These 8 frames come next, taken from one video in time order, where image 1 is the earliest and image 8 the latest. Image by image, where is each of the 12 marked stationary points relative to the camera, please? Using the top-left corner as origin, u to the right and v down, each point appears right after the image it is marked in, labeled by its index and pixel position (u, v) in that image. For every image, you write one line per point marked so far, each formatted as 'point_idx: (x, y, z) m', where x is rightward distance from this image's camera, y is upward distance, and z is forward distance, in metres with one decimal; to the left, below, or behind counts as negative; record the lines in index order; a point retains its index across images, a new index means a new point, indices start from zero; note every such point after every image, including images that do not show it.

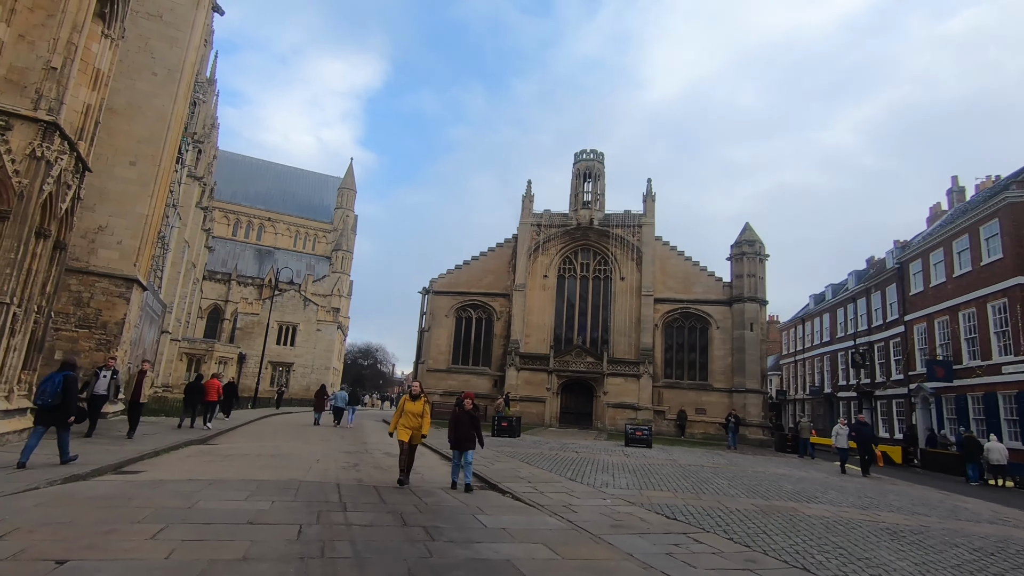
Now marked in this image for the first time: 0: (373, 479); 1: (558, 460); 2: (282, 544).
0: (-2.6, -3.6, +10.3) m
1: (+1.3, -4.7, +14.9) m
2: (-2.1, -2.3, +4.9) m
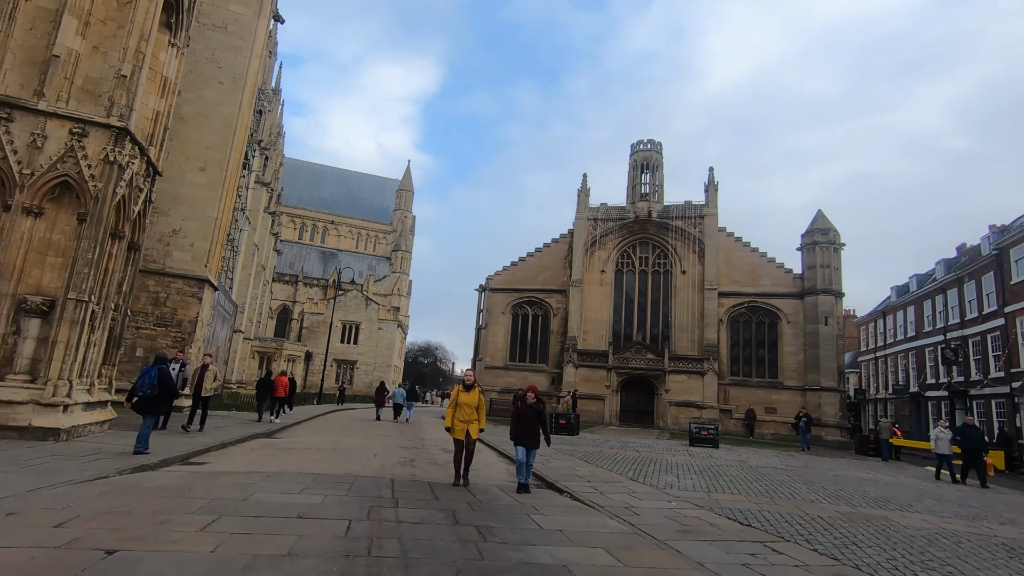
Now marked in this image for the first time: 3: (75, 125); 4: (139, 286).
0: (-1.6, -3.5, +10.1) m
1: (+2.8, -4.5, +14.3) m
2: (-1.6, -2.2, +4.7) m
3: (-8.5, +3.2, +10.5) m
4: (-13.0, 0.0, +18.9) m
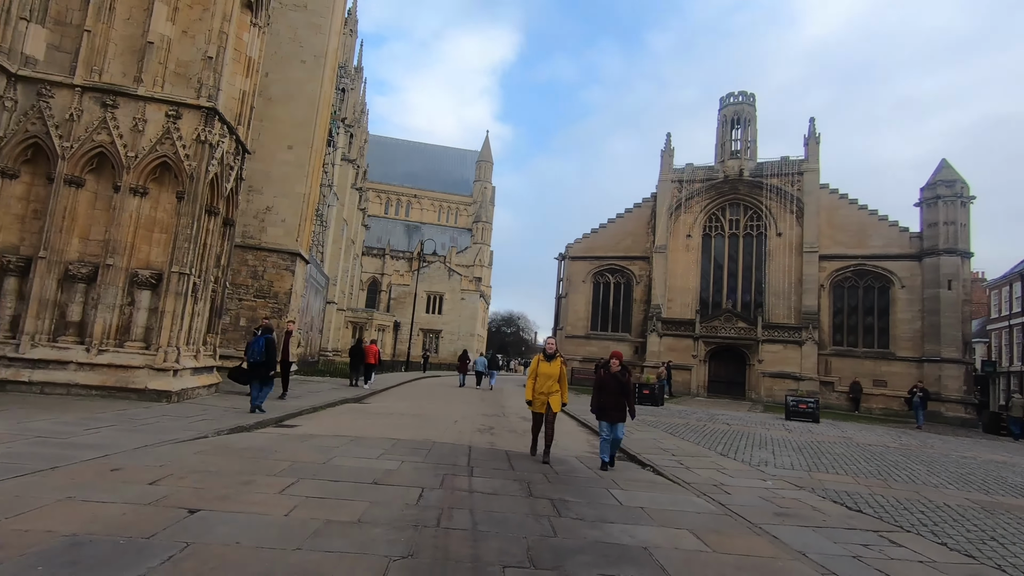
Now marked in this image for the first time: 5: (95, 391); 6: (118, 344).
0: (-0.1, -2.9, +10.0) m
1: (+4.9, -3.6, +13.6) m
2: (-1.0, -1.9, +4.6) m
3: (-7.1, +3.7, +11.1) m
4: (-10.2, +1.0, +20.2) m
5: (-7.8, -1.9, +10.1) m
6: (-7.8, -1.1, +10.6) m
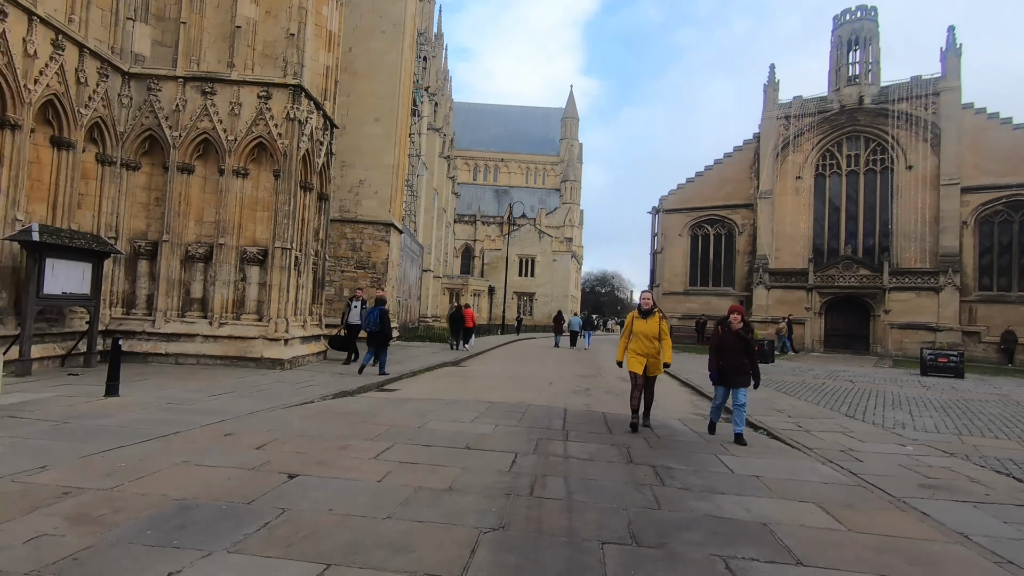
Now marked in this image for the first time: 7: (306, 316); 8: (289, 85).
0: (+1.7, -2.1, +9.7) m
1: (+7.2, -2.3, +12.4) m
2: (-0.2, -1.5, +4.5) m
3: (-5.4, +4.3, +11.6) m
4: (-6.8, +2.1, +21.2) m
5: (-6.0, -1.5, +11.0) m
6: (-5.9, -0.6, +11.5) m
7: (-4.8, -0.7, +12.6) m
8: (-4.8, +4.4, +11.6) m
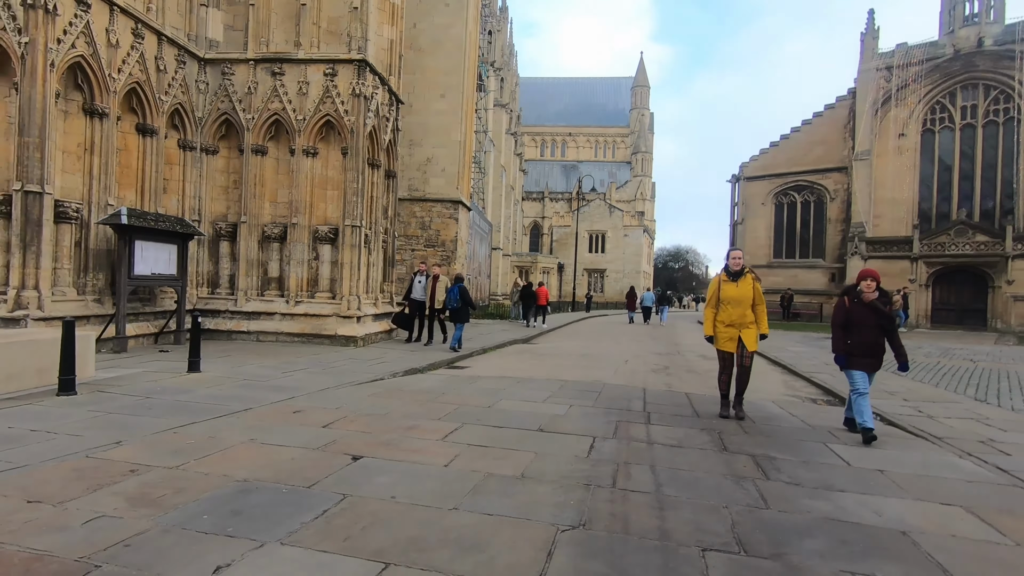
0: (+2.9, -1.6, +9.0) m
1: (+8.8, -1.7, +11.0) m
2: (+0.4, -1.3, +4.1) m
3: (-3.9, +4.7, +11.5) m
4: (-4.1, +2.9, +21.3) m
5: (-4.5, -1.0, +11.3) m
6: (-4.4, -0.2, +11.7) m
7: (-3.2, -0.1, +12.7) m
8: (-3.4, +4.8, +11.4) m
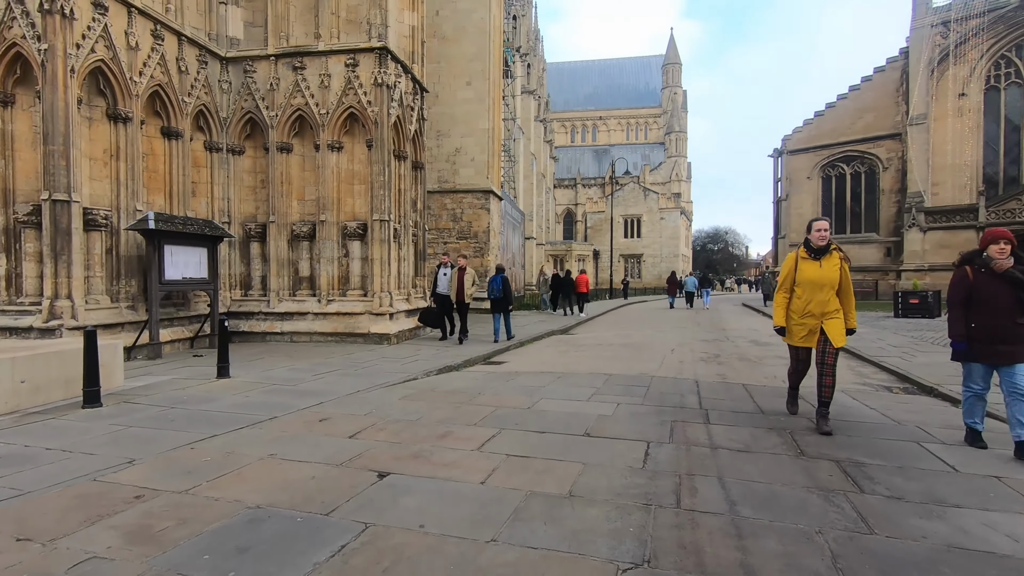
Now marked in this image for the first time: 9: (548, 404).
0: (+3.5, -1.3, +8.3) m
1: (+9.5, -1.1, +9.9) m
2: (+0.7, -1.2, +3.5) m
3: (-3.4, +4.8, +11.2) m
4: (-2.8, +3.2, +21.0) m
5: (-3.7, -1.0, +11.1) m
6: (-3.6, -0.1, +11.4) m
7: (-2.3, 0.0, +12.4) m
8: (-2.8, +4.9, +11.0) m
9: (+0.4, -1.2, +5.6) m
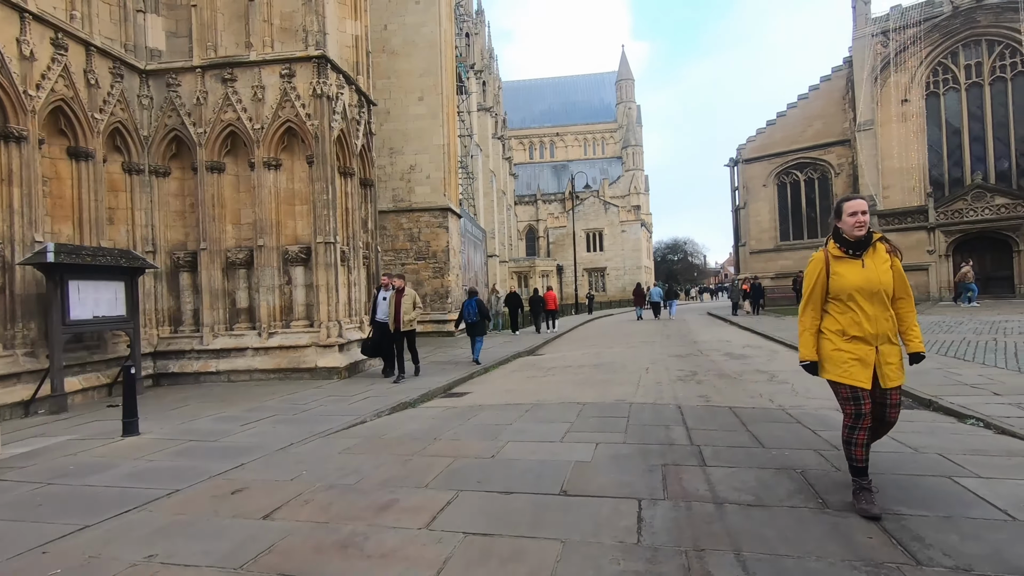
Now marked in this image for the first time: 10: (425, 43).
0: (+3.0, -1.5, +7.7) m
1: (+8.9, -1.1, +9.6) m
2: (+0.5, -1.4, +2.7) m
3: (-4.4, +4.2, +10.2) m
4: (-4.3, +2.3, +20.0) m
5: (-4.4, -1.6, +10.0) m
6: (-4.4, -0.7, +10.4) m
7: (-3.2, -0.6, +11.4) m
8: (-3.8, +4.4, +10.2) m
9: (0.0, -1.4, +4.8) m
10: (-3.2, +9.0, +19.8) m
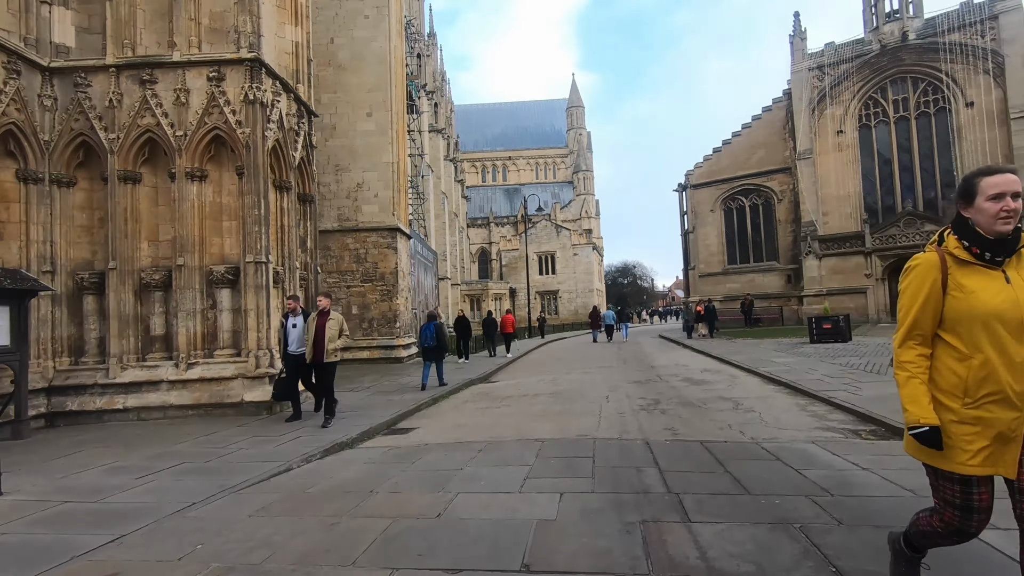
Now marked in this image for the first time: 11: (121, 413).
0: (+2.4, -1.8, +7.2) m
1: (+8.0, -1.5, +9.7) m
2: (+0.3, -1.5, +2.0) m
3: (-5.2, +3.8, +9.3) m
4: (-6.0, +1.5, +19.0) m
5: (-5.2, -2.0, +8.8) m
6: (-5.2, -1.1, +9.2) m
7: (-4.1, -1.1, +10.4) m
8: (-4.6, +3.9, +9.3) m
9: (-0.3, -1.6, +4.1) m
10: (-4.9, +8.2, +19.2) m
11: (-6.4, -2.0, +8.8) m
